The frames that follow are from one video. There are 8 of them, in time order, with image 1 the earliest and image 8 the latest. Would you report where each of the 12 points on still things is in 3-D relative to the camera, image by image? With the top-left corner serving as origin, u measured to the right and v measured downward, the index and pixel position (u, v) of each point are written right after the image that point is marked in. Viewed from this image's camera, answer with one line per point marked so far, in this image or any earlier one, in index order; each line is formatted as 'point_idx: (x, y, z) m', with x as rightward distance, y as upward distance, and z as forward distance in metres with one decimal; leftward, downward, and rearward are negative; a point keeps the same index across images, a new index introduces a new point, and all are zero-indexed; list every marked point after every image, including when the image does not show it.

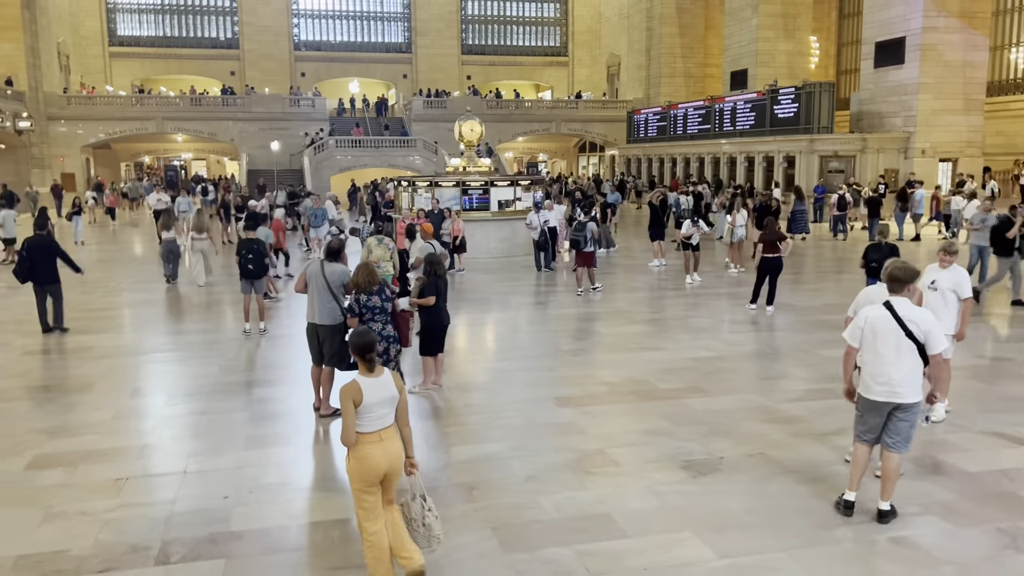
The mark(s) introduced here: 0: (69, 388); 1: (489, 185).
0: (-4.2, -0.9, +8.1) m
1: (-0.5, +2.2, +18.0) m
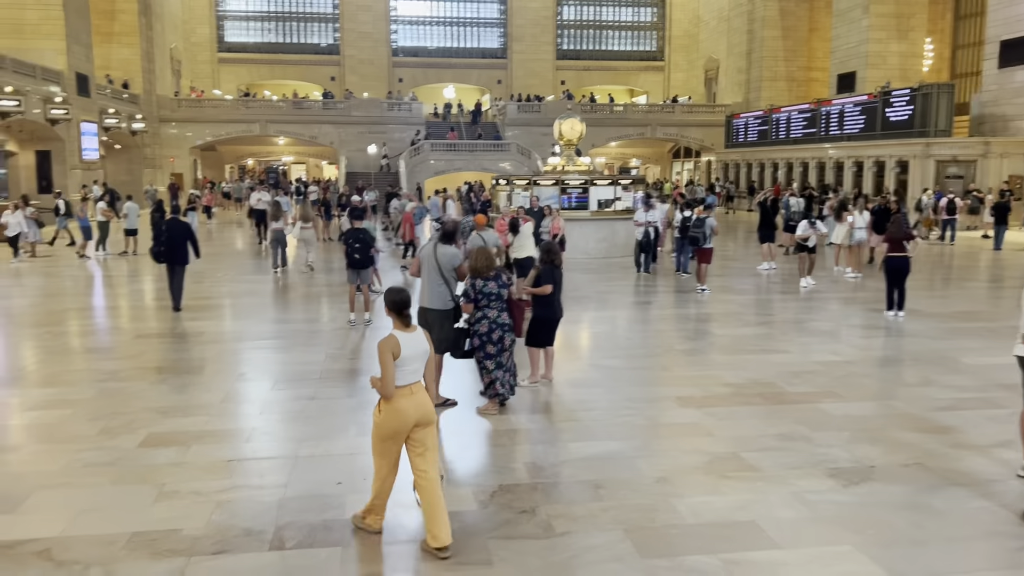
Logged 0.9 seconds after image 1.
0: (-3.2, -0.8, +8.1) m
1: (+1.6, +2.2, +17.6) m
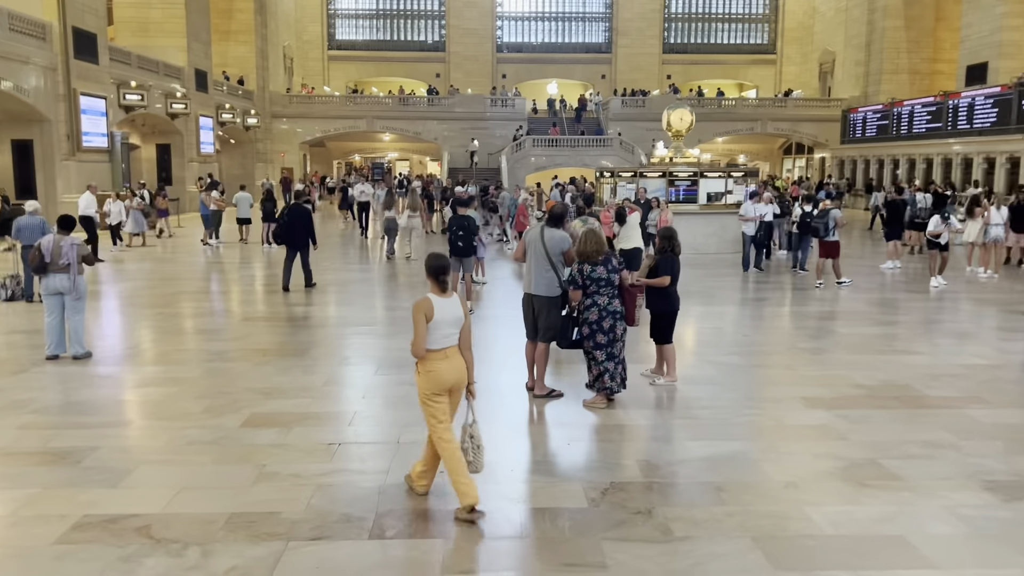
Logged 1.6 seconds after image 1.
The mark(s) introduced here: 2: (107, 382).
0: (-2.2, -0.6, +8.1) m
1: (+3.7, +2.2, +16.9) m
2: (-3.3, -0.8, +7.1) m
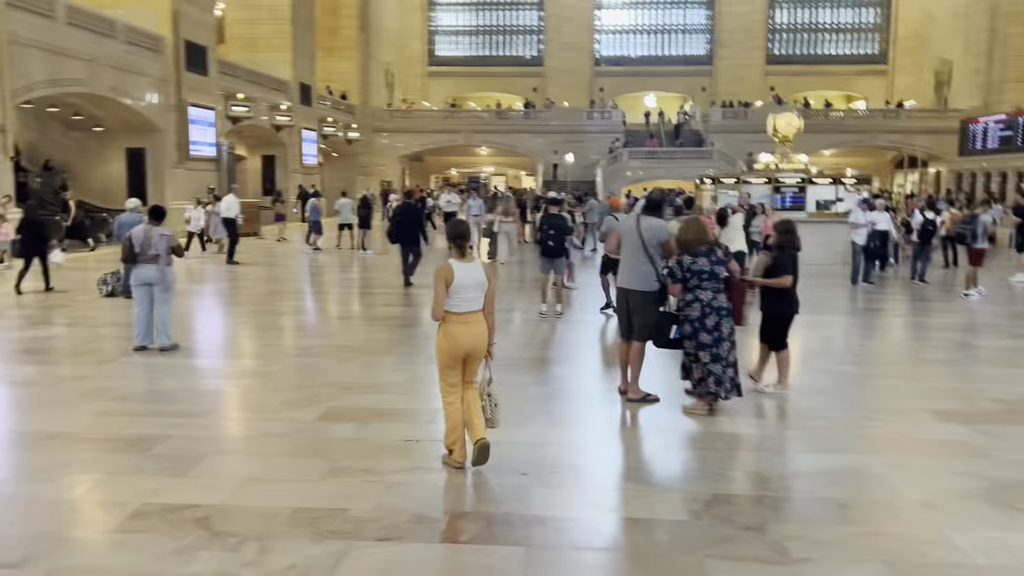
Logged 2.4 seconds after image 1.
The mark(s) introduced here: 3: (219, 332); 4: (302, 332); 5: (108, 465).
0: (-1.3, -0.6, +7.8) m
1: (+5.5, +2.0, +16.0) m
2: (-2.6, -0.7, +7.0) m
3: (-3.1, -0.4, +9.1) m
4: (-2.2, -0.5, +8.9) m
5: (-2.2, -1.0, +4.6) m
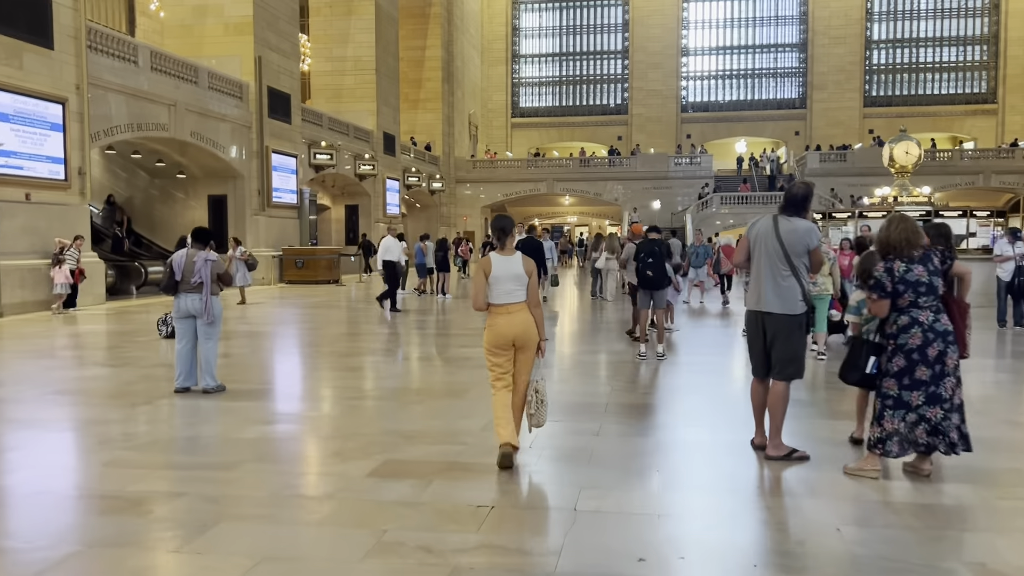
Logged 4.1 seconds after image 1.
0: (-0.6, -0.8, +6.7) m
1: (+7.1, +1.2, +14.3) m
2: (-1.9, -0.9, +5.9) m
3: (-2.2, -0.8, +8.2) m
4: (-1.3, -0.8, +7.9) m
5: (-1.7, -1.0, +3.5) m
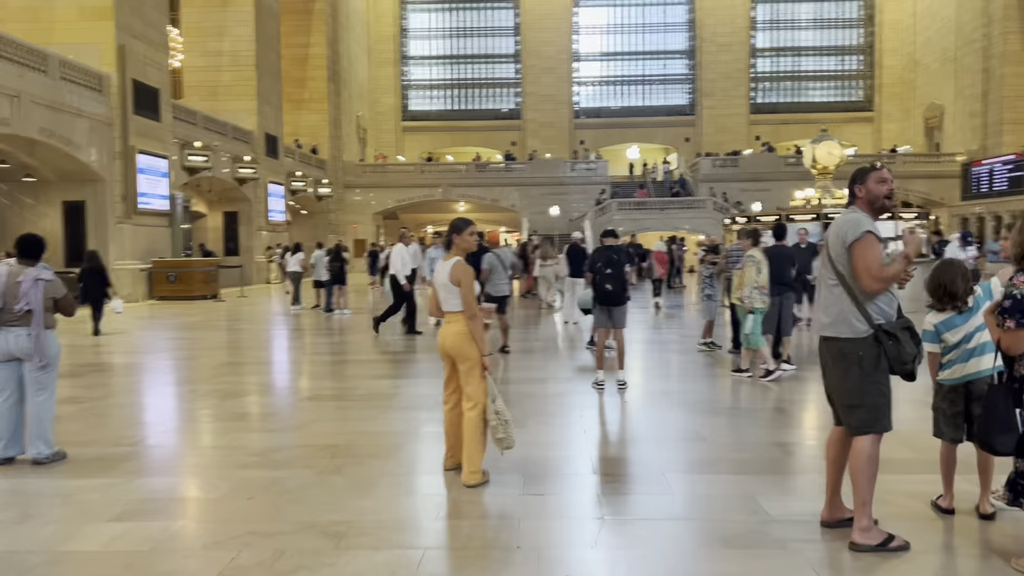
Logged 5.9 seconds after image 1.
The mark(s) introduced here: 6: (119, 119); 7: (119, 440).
0: (-0.9, -1.0, +5.1) m
1: (+5.6, +1.1, +13.7) m
2: (-2.1, -1.1, +4.2) m
3: (-2.7, -1.0, +6.4) m
4: (-1.8, -1.0, +6.2) m
5: (-1.6, -1.1, +1.8) m
6: (-9.0, +3.9, +19.5) m
7: (-2.6, -1.0, +5.6) m
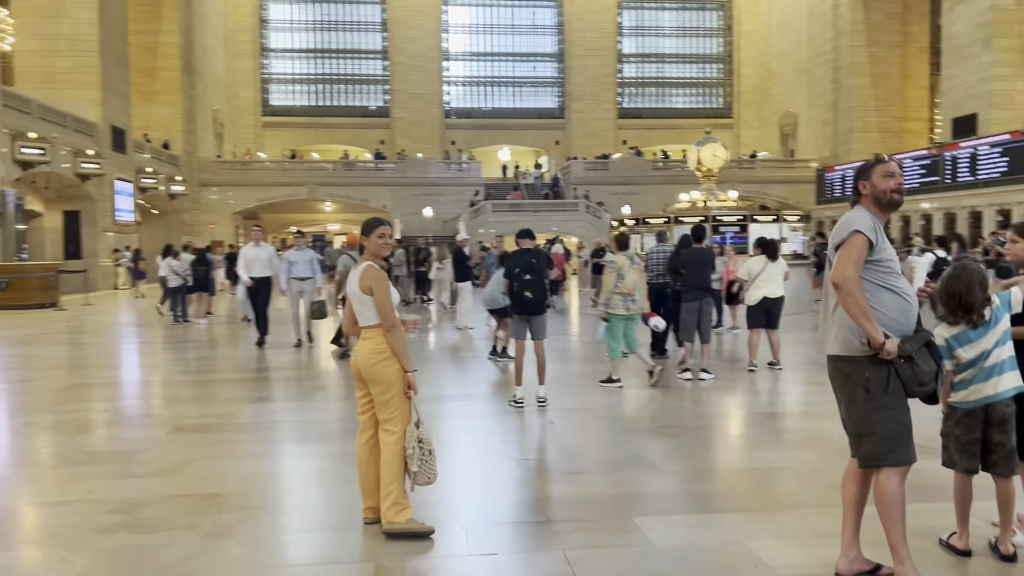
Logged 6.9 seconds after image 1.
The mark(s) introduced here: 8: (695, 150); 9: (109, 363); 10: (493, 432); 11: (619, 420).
0: (-1.2, -1.0, +4.2) m
1: (+3.8, +1.1, +13.7) m
2: (-2.3, -1.1, +3.1) m
3: (-3.2, -1.1, +5.1) m
4: (-2.3, -1.0, +5.1) m
5: (-1.4, -1.2, +0.8) m
6: (-11.6, +3.7, +17.1) m
7: (-3.0, -1.1, +4.4) m
8: (+3.3, +2.5, +15.3) m
9: (-4.8, -0.9, +10.2) m
10: (-0.1, -1.0, +5.7) m
11: (+0.7, -0.9, +6.4) m
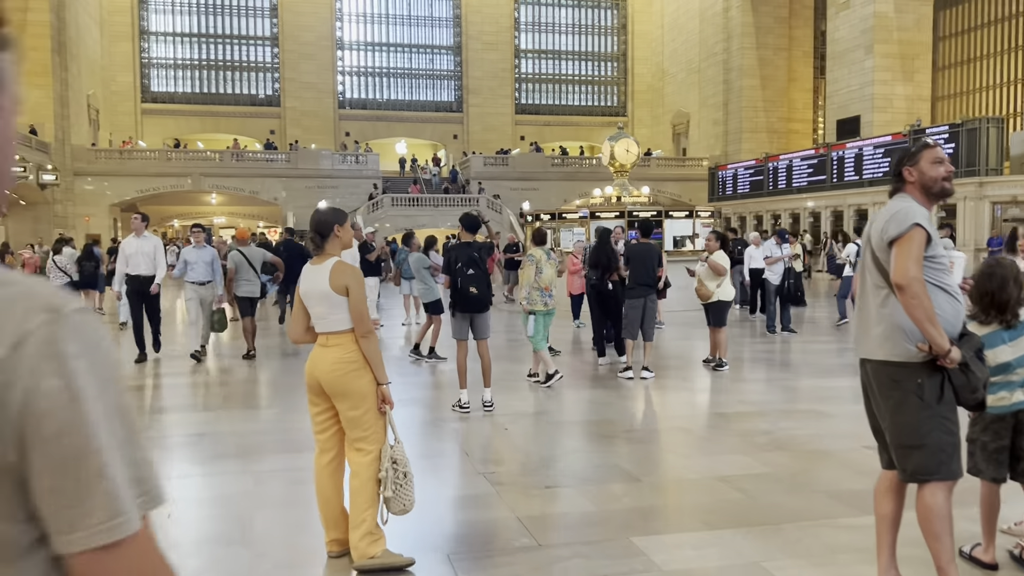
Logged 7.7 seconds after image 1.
0: (-1.3, -1.0, +3.6) m
1: (+2.4, +1.1, +13.7) m
2: (-2.3, -1.1, +2.4) m
3: (-3.4, -1.1, +4.3) m
4: (-2.5, -1.0, +4.4) m
5: (-1.1, -1.2, +0.3) m
6: (-13.3, +3.7, +15.1) m
7: (-3.1, -1.1, +3.6) m
8: (+1.7, +2.6, +15.2) m
9: (-5.6, -0.9, +9.1) m
10: (-0.4, -0.9, +5.3) m
11: (+0.3, -0.9, +6.1) m
